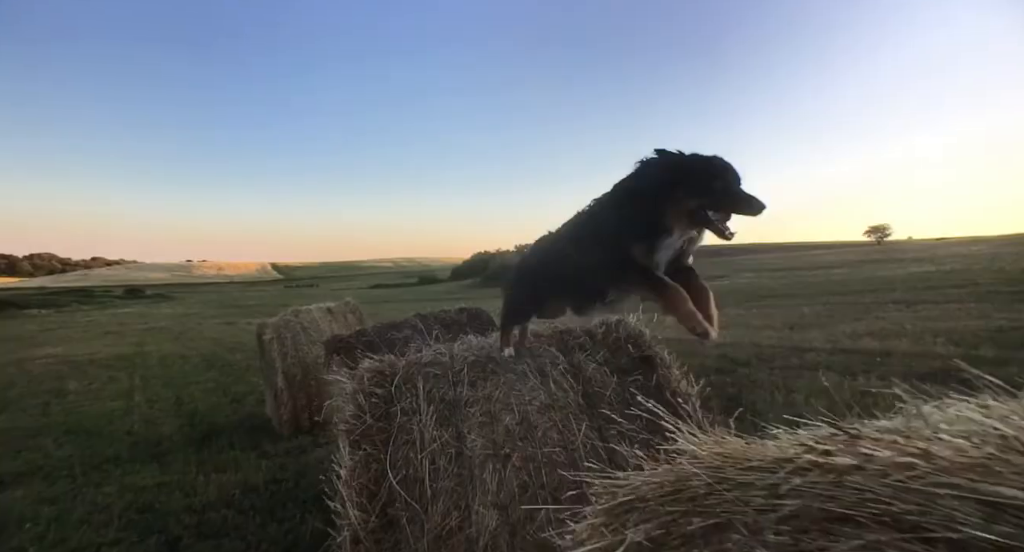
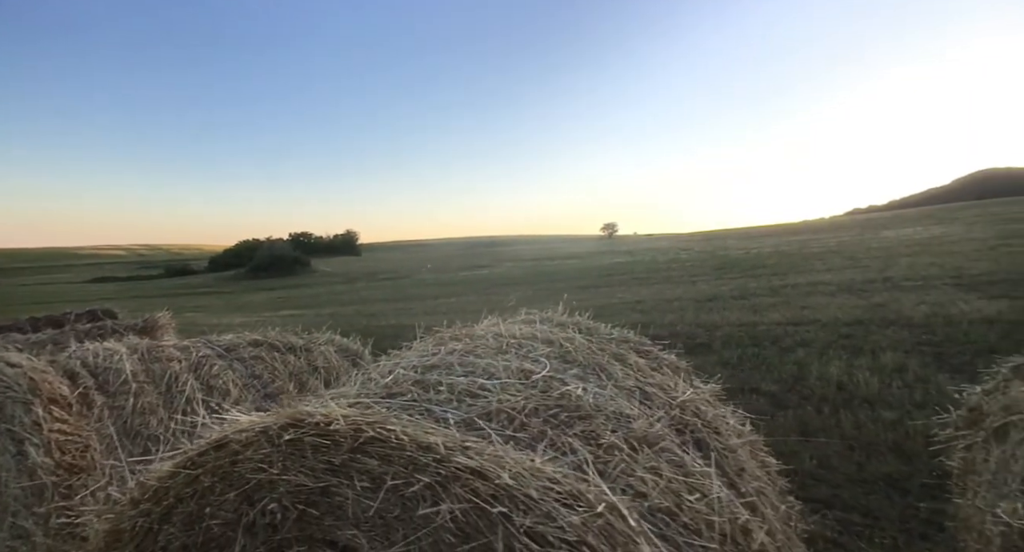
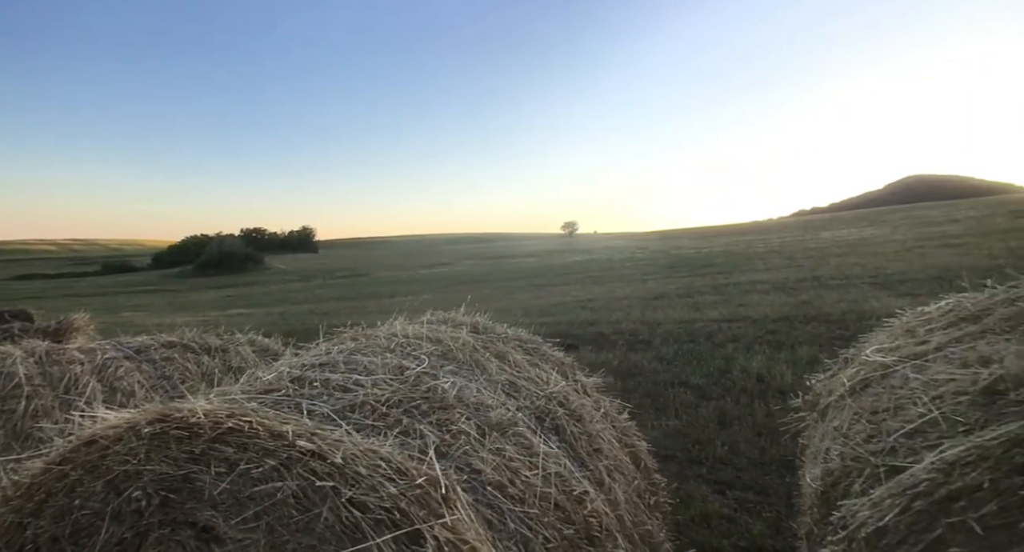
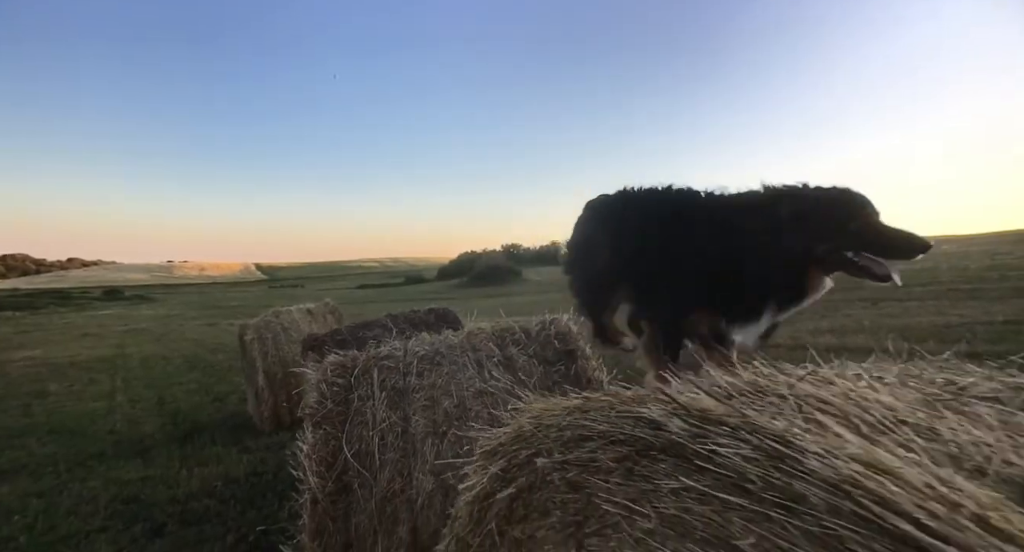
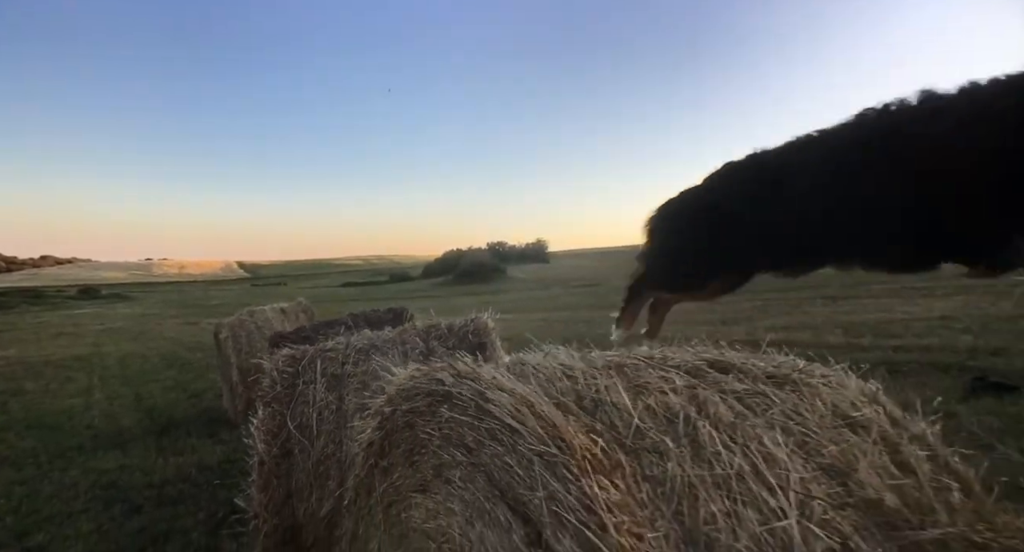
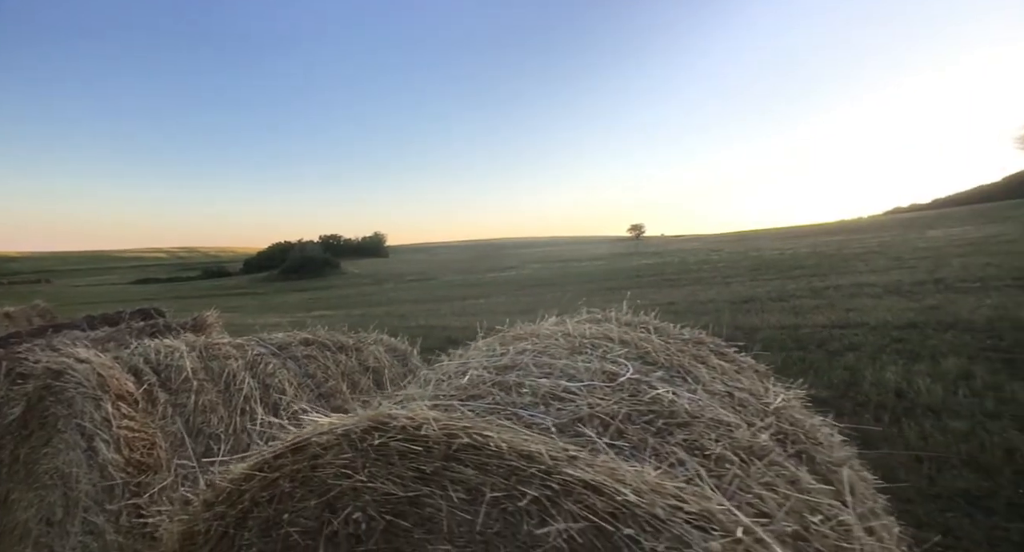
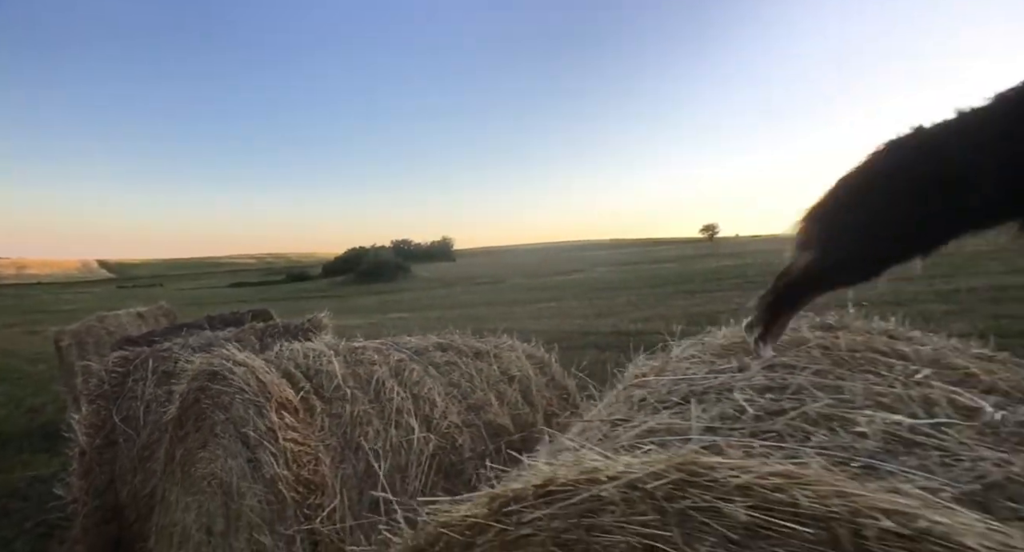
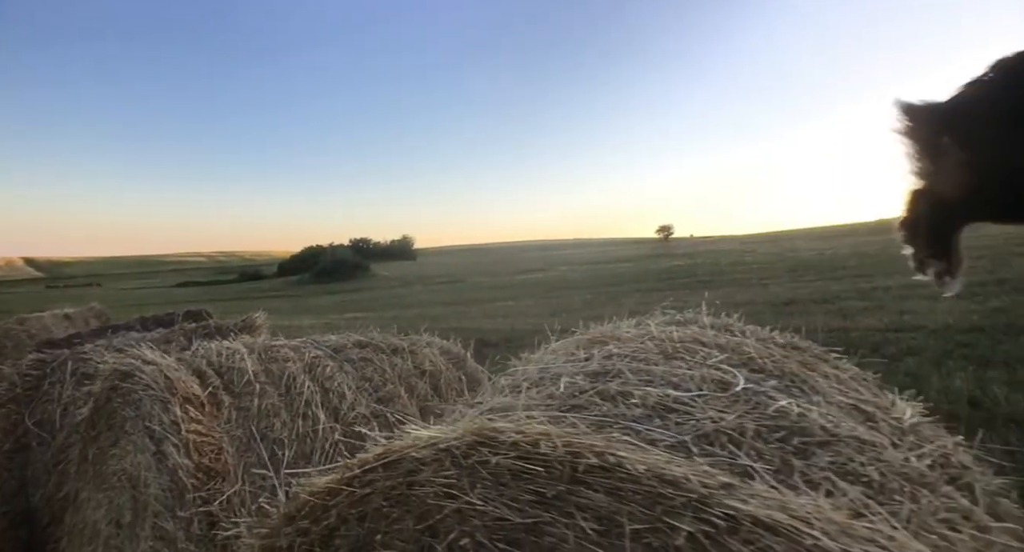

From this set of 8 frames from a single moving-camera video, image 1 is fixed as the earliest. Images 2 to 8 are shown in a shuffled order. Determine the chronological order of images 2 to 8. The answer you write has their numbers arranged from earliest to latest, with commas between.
4, 5, 7, 8, 6, 2, 3
